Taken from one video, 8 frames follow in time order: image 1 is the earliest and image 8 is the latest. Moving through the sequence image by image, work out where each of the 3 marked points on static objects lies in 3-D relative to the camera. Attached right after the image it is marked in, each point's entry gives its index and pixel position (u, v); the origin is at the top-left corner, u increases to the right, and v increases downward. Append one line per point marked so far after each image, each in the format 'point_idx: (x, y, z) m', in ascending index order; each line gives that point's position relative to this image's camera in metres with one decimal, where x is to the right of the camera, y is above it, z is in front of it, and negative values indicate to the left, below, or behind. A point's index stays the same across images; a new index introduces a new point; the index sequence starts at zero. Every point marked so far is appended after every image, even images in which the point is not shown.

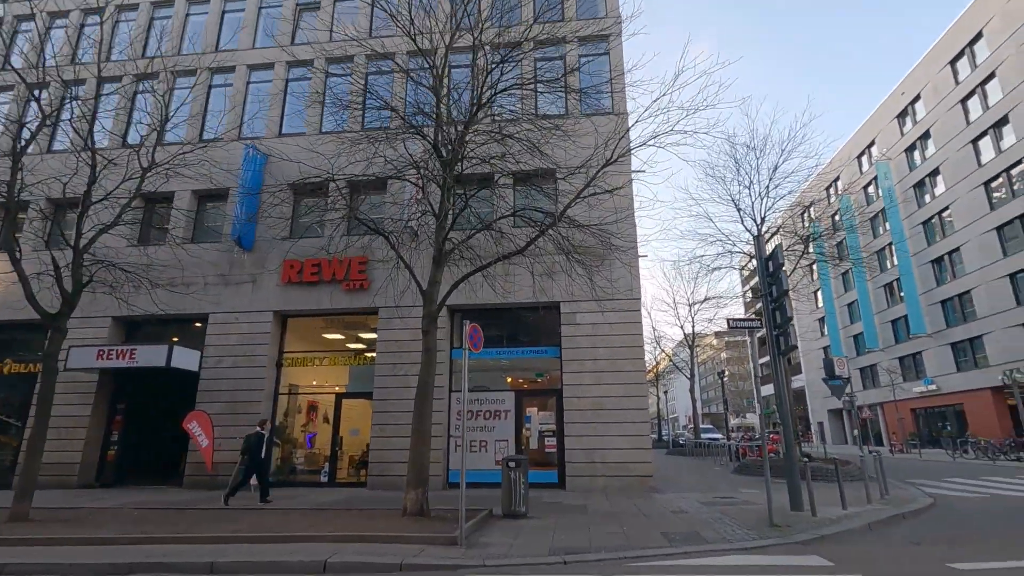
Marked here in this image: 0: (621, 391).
0: (+3.0, -2.8, +14.7) m
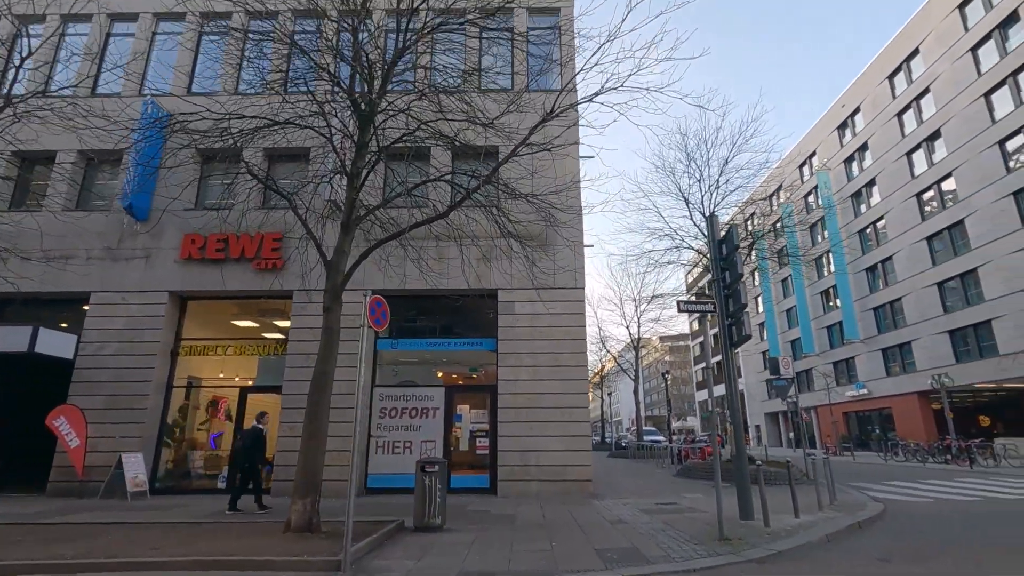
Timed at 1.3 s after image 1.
0: (+1.2, -2.5, +13.5) m
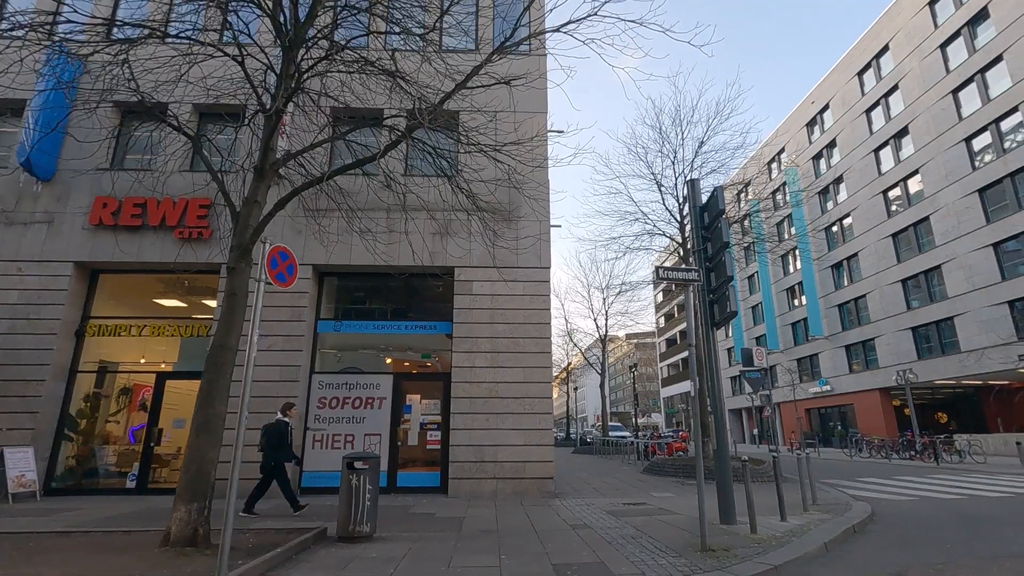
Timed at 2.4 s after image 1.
0: (+0.2, -2.0, +12.2) m
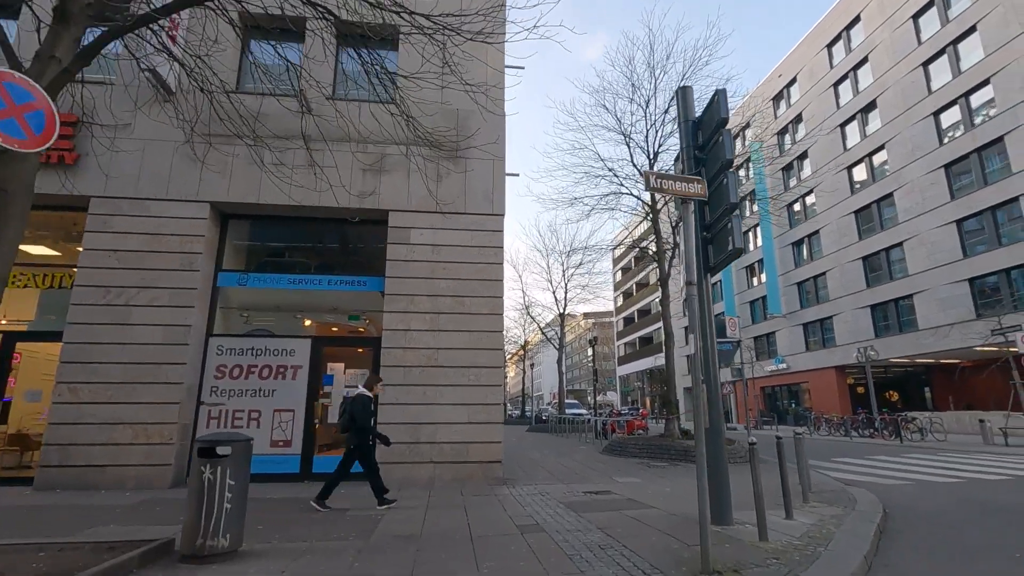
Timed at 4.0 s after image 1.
0: (-0.9, -1.0, +10.2) m
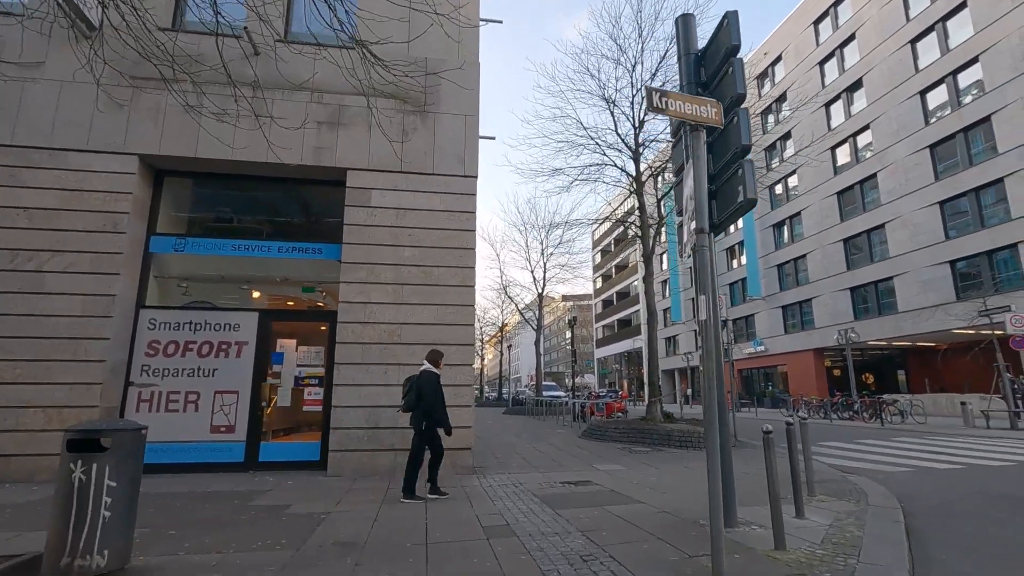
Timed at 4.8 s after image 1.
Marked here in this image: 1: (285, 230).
0: (-1.4, -0.5, +9.2) m
1: (-4.2, +1.1, +9.9) m
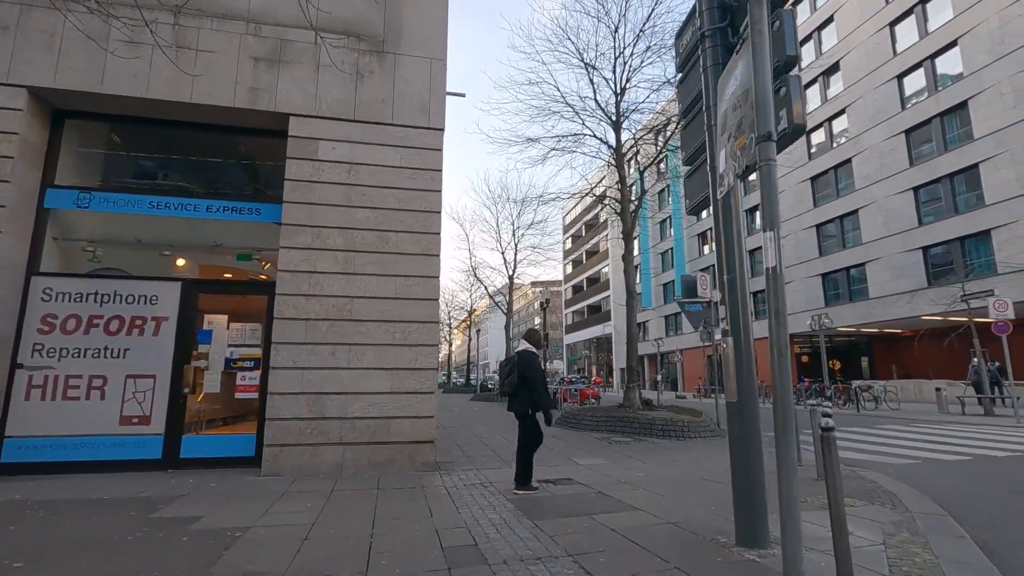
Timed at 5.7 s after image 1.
0: (-1.8, 0.0, +7.9) m
1: (-4.7, +1.6, +8.4) m
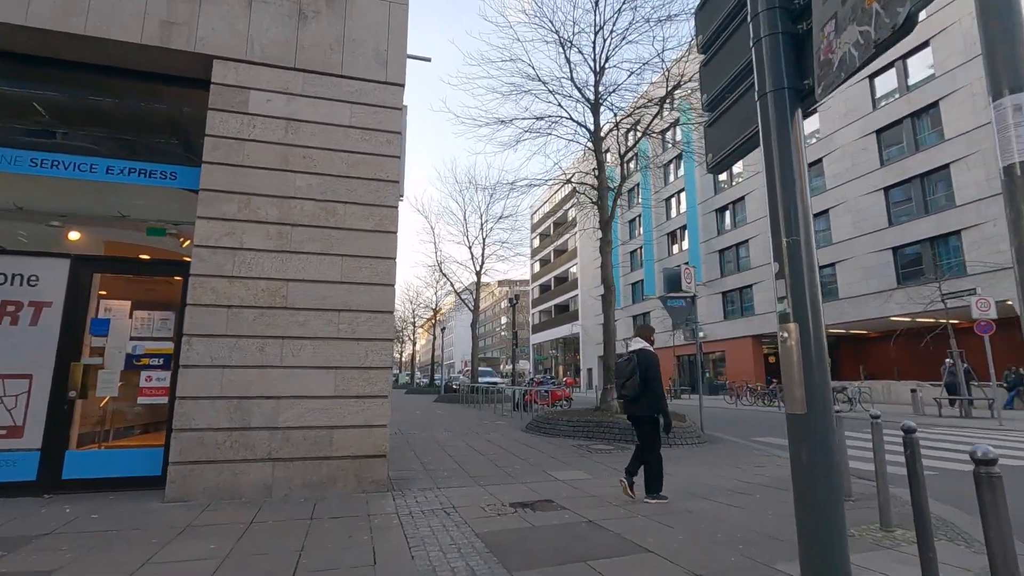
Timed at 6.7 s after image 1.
0: (-2.2, +0.2, +6.6) m
1: (-5.0, +1.8, +6.9) m
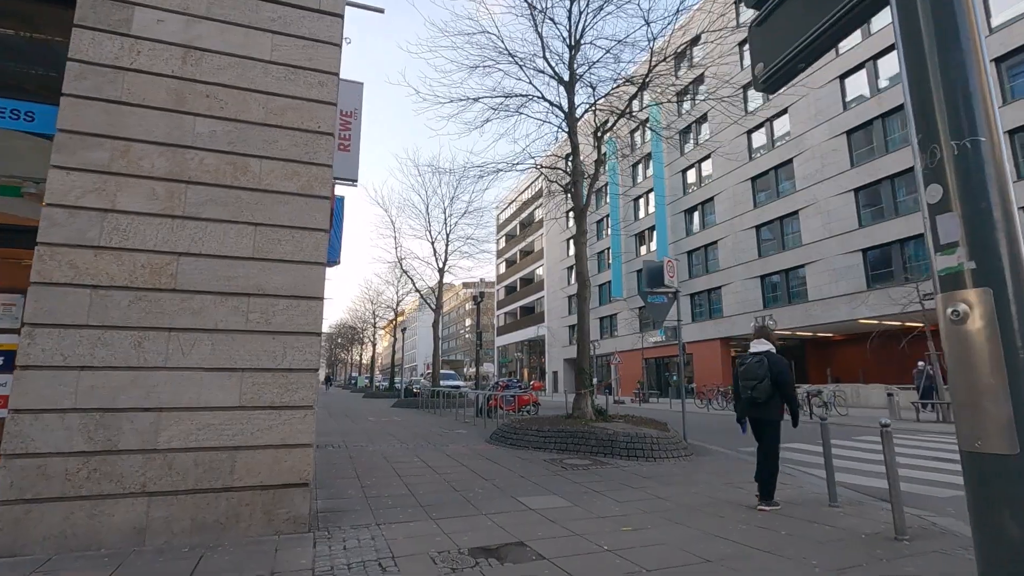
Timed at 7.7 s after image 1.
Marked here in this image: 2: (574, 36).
0: (-2.5, +0.4, +5.1) m
1: (-5.4, +2.1, +5.2) m
2: (+1.5, +6.1, +12.8) m
